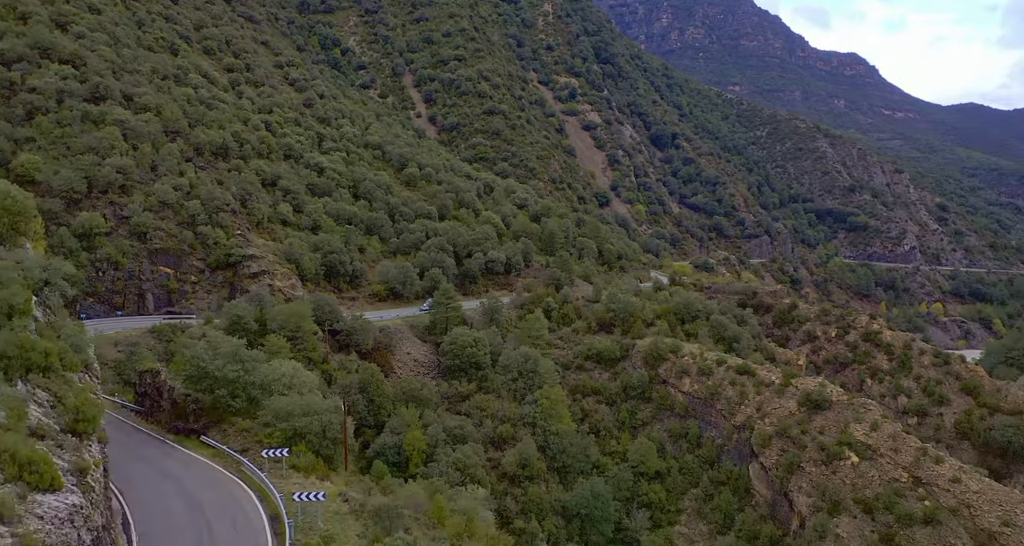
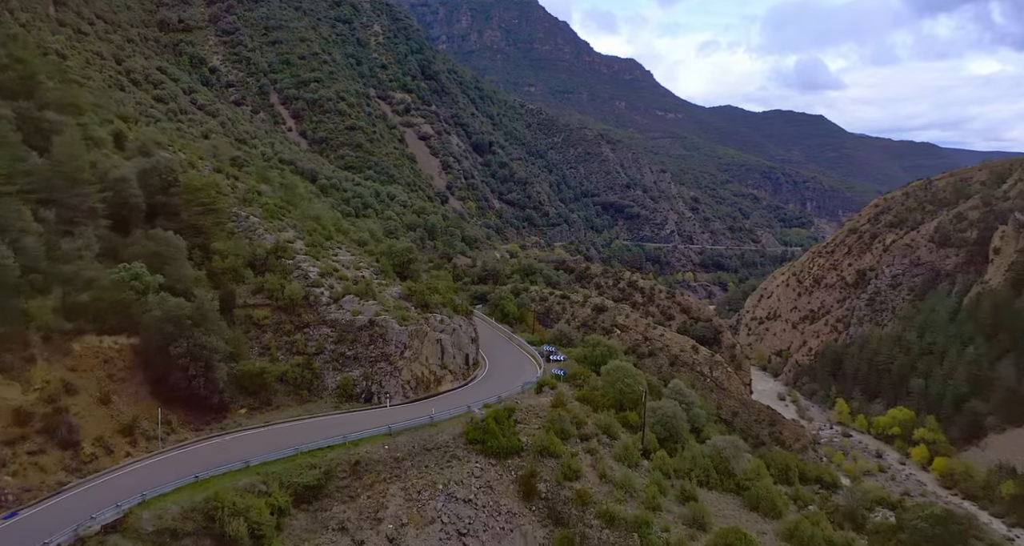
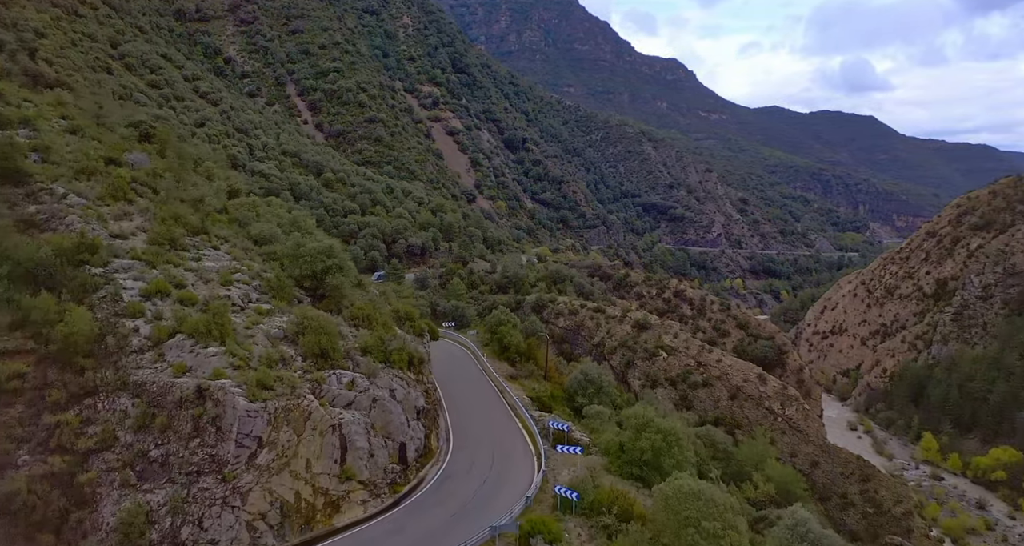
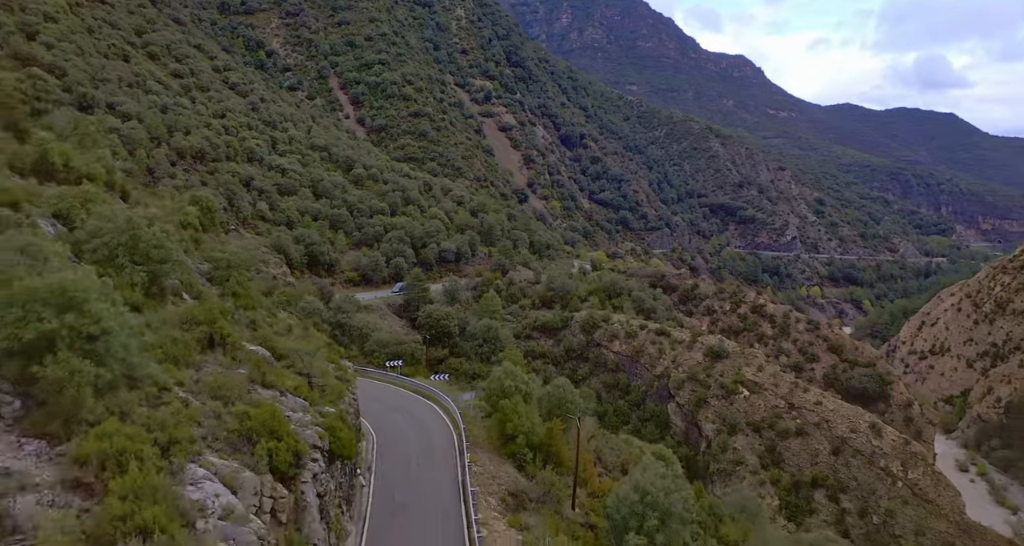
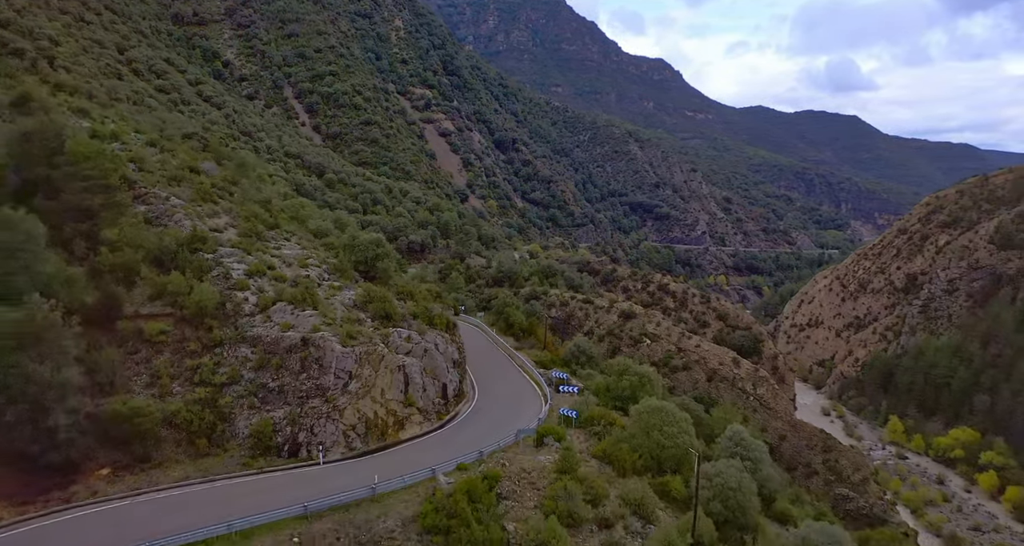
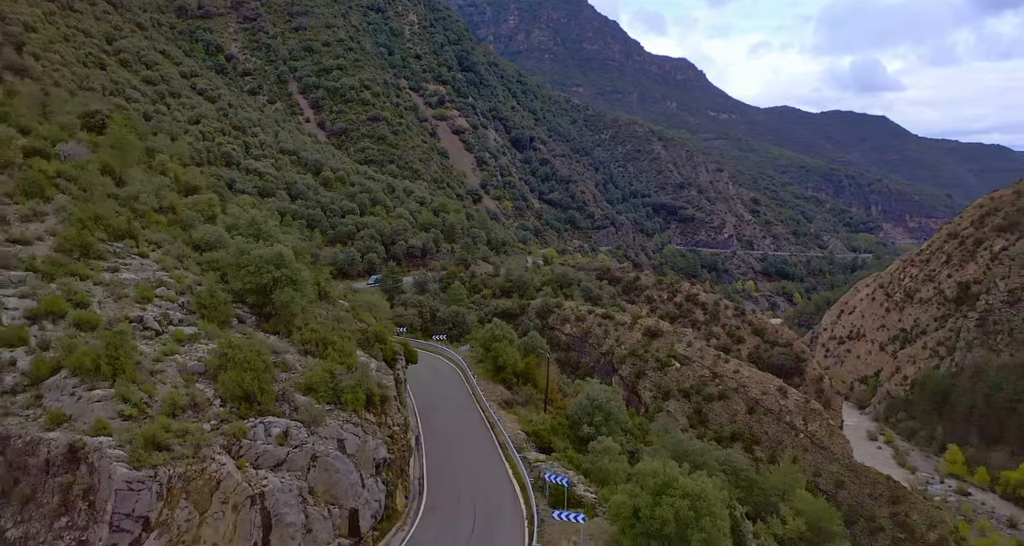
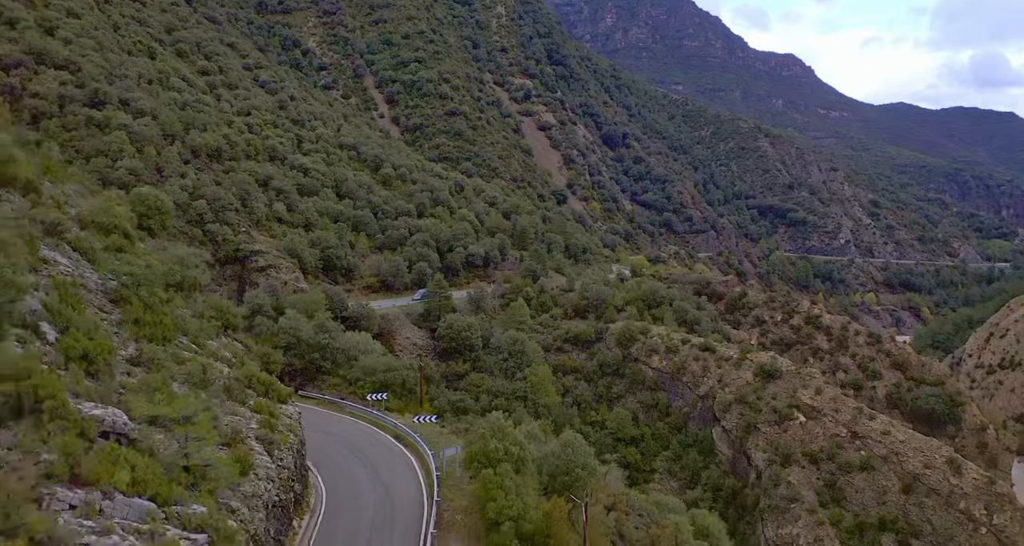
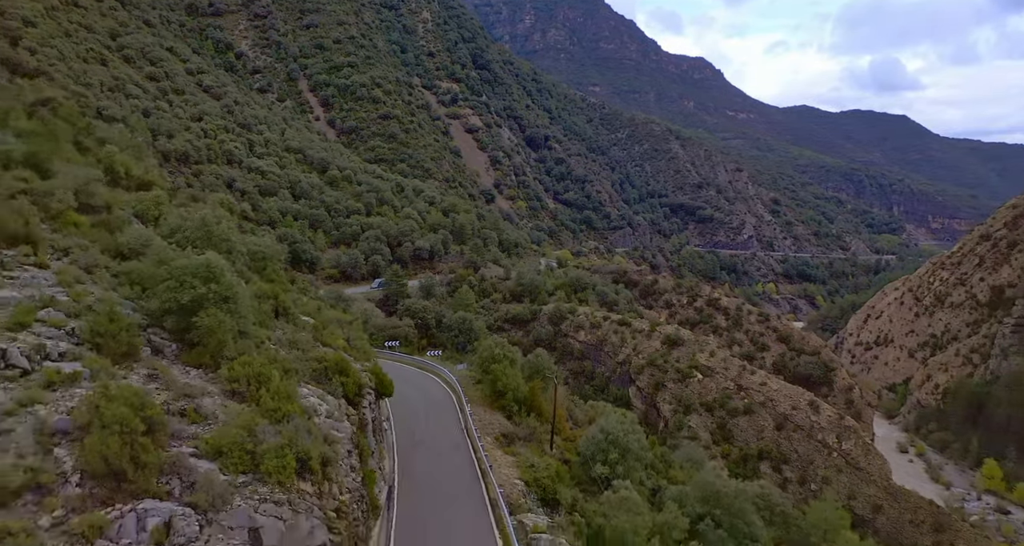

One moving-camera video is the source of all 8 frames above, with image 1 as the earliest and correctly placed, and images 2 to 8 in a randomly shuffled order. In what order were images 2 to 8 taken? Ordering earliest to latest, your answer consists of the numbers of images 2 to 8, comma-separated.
7, 4, 8, 6, 3, 5, 2
